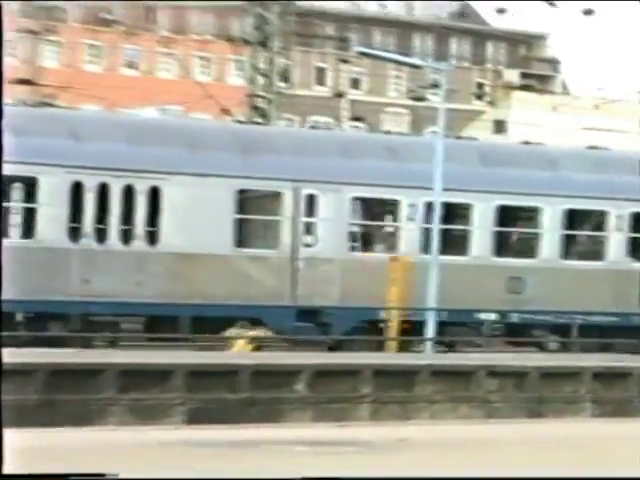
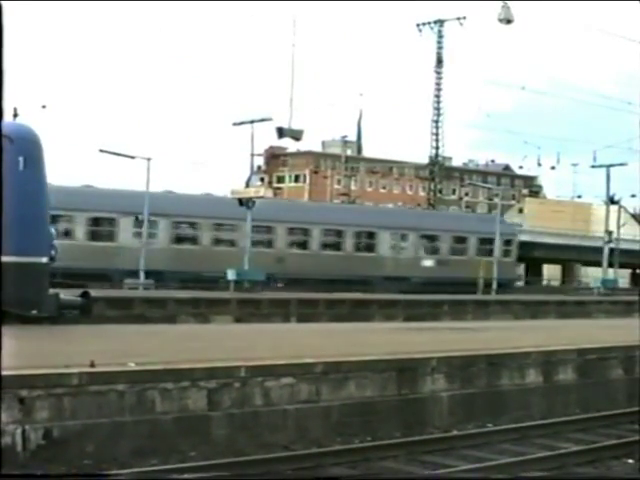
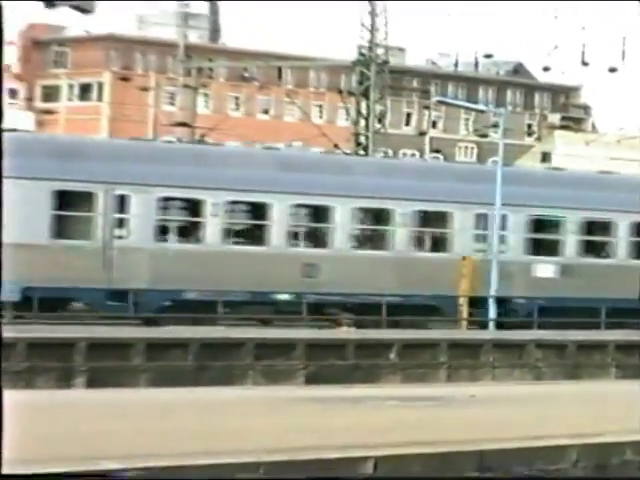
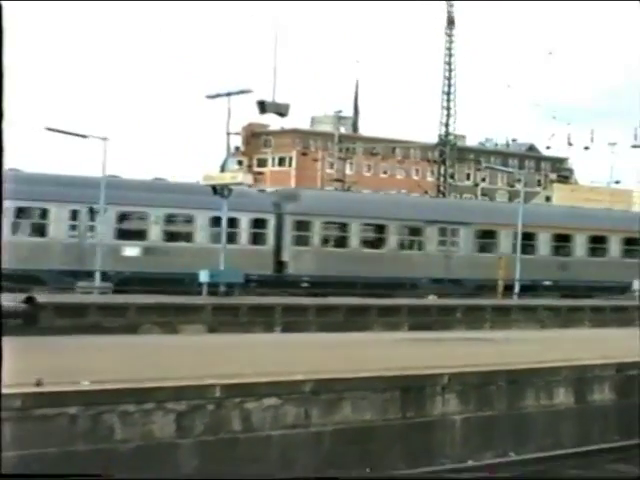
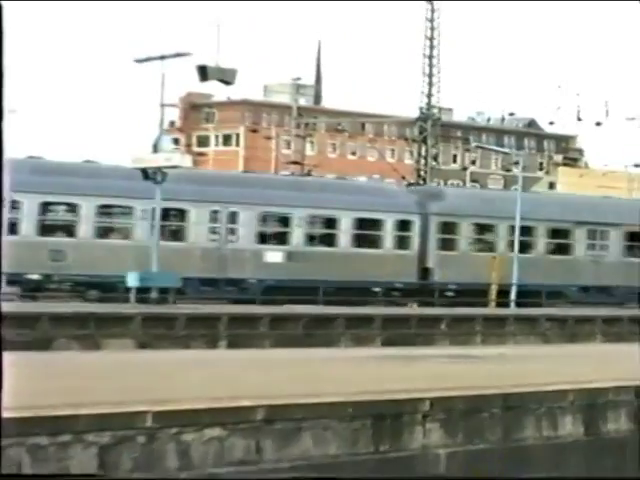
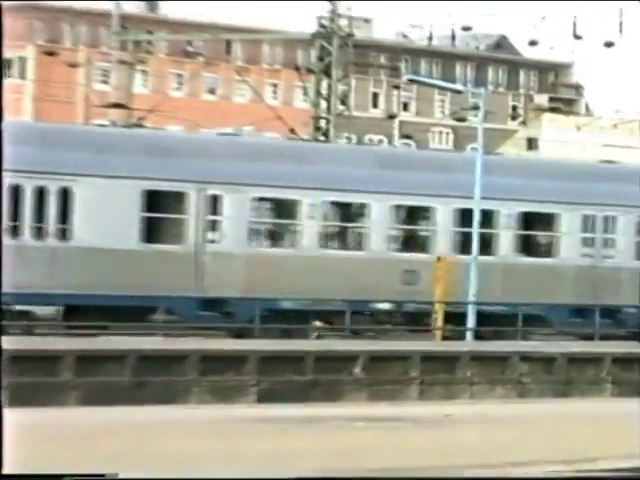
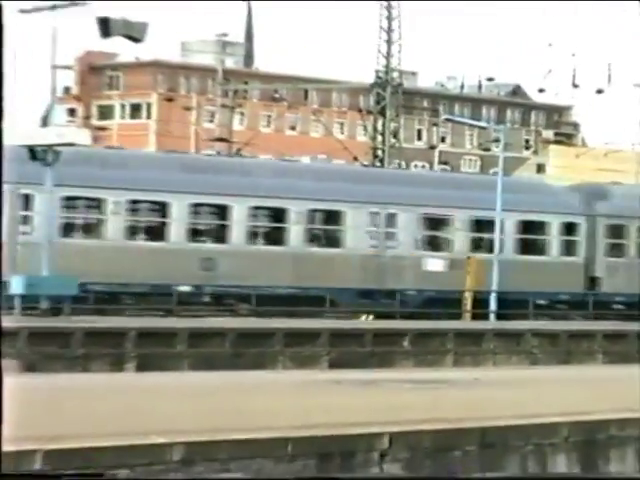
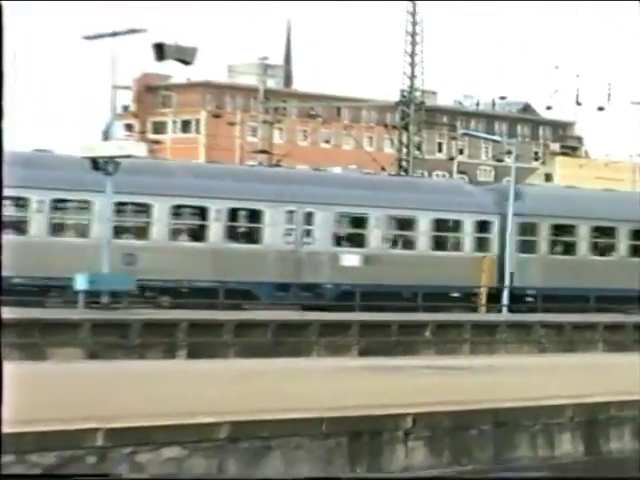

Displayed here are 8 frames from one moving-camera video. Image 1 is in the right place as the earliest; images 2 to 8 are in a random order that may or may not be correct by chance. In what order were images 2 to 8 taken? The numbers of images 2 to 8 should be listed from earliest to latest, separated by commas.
6, 3, 7, 8, 5, 4, 2
